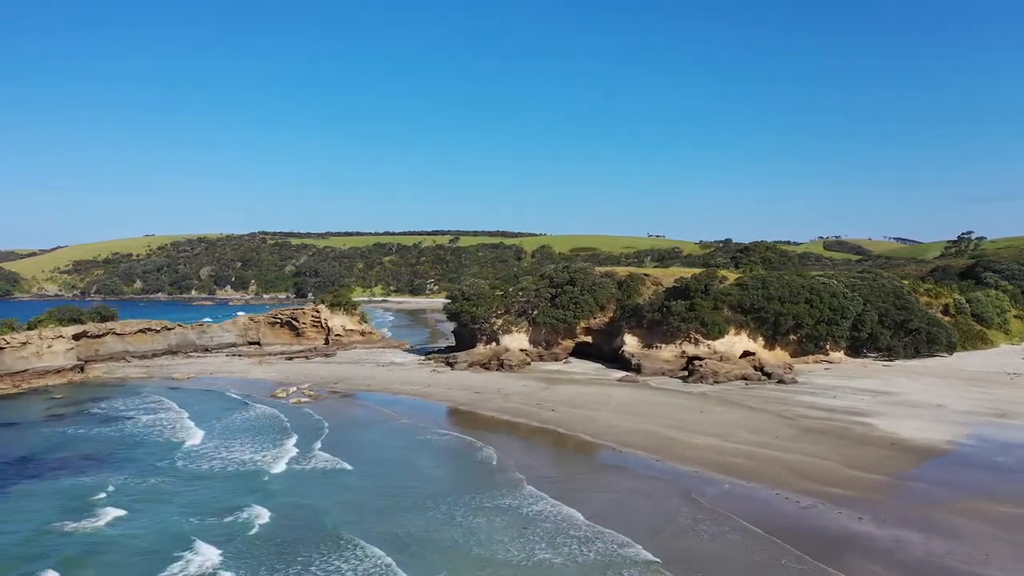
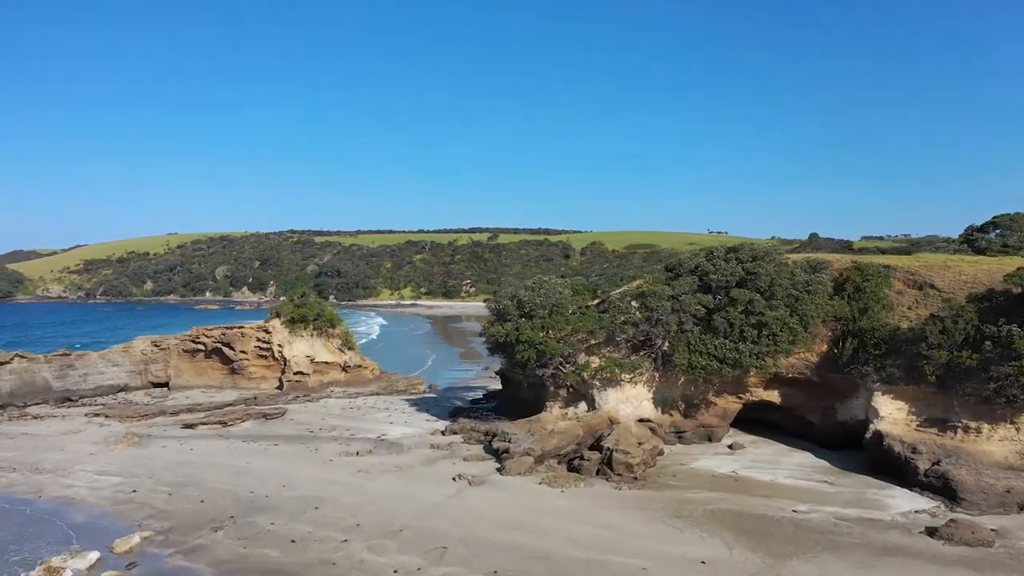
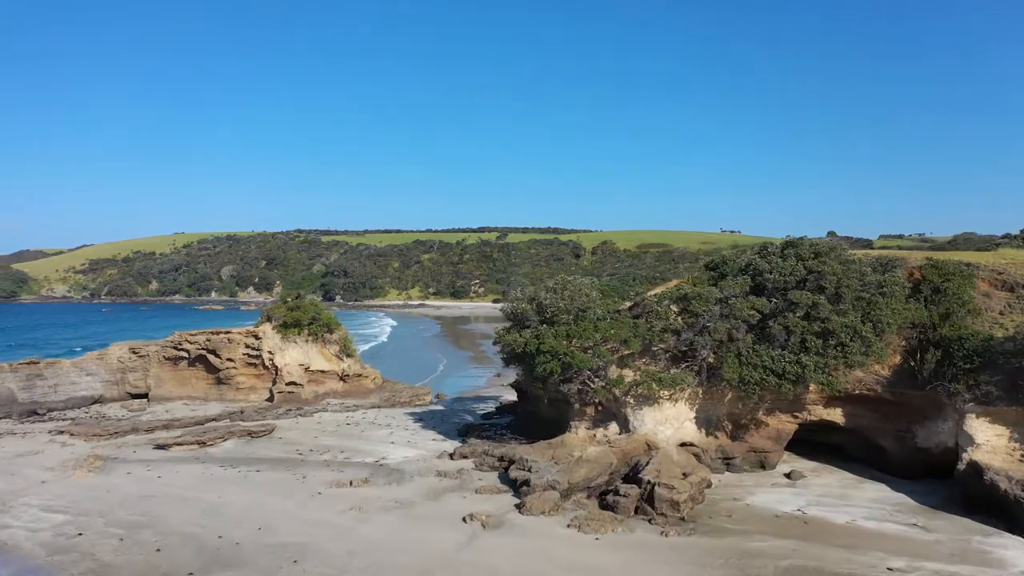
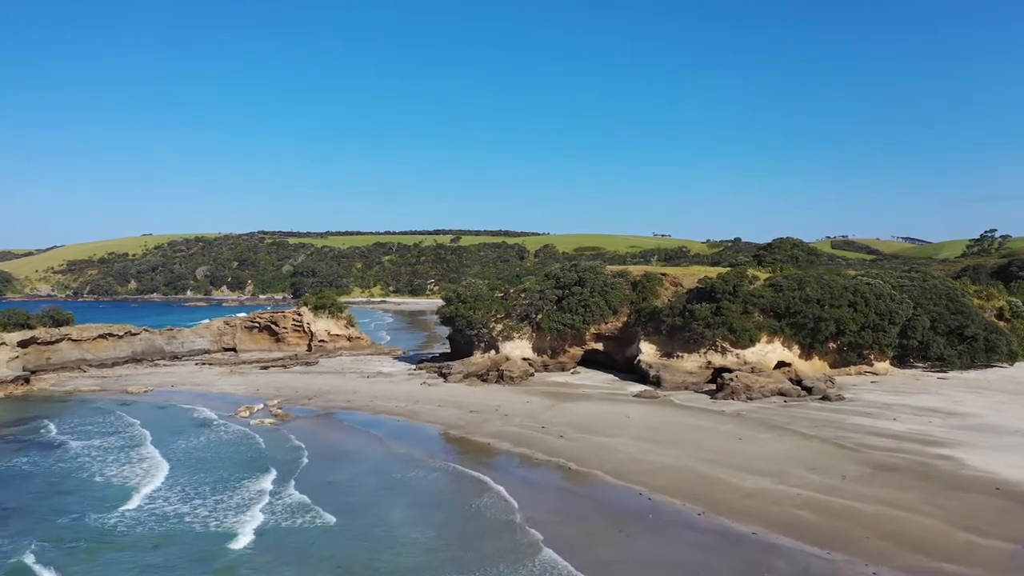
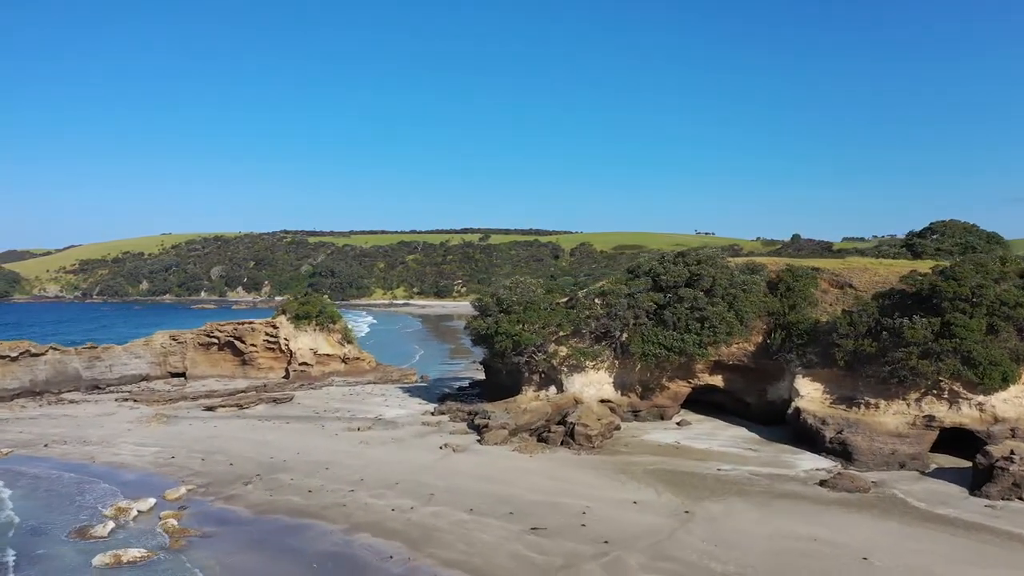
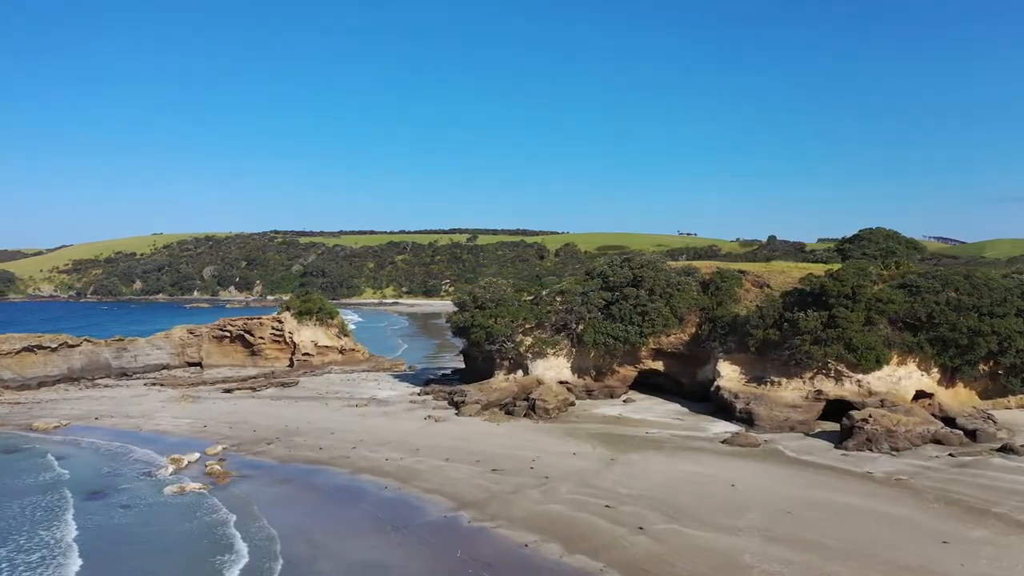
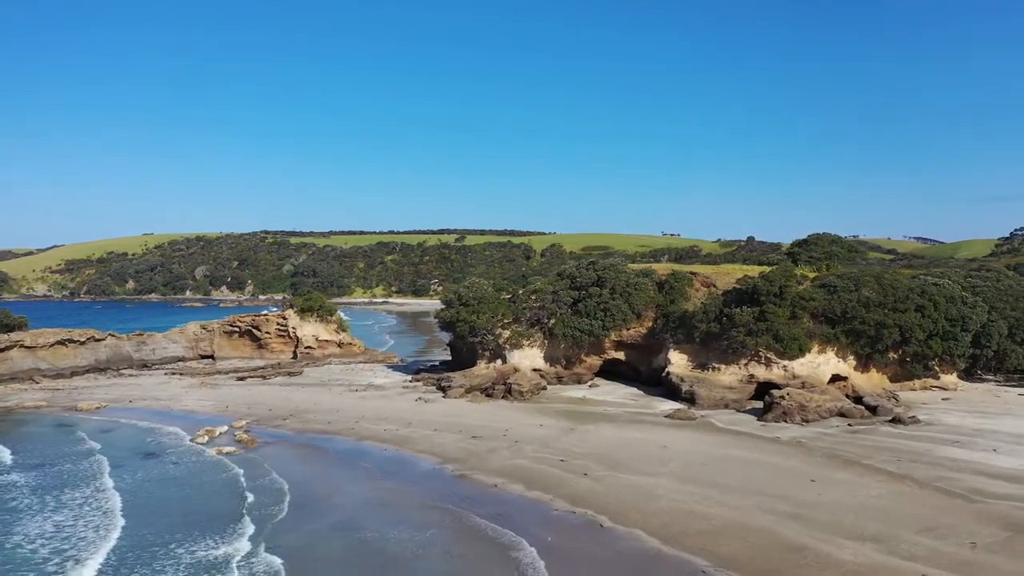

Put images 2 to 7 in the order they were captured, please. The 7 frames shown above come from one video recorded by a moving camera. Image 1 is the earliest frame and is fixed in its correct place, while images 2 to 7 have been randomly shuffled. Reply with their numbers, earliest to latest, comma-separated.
4, 7, 6, 5, 2, 3
